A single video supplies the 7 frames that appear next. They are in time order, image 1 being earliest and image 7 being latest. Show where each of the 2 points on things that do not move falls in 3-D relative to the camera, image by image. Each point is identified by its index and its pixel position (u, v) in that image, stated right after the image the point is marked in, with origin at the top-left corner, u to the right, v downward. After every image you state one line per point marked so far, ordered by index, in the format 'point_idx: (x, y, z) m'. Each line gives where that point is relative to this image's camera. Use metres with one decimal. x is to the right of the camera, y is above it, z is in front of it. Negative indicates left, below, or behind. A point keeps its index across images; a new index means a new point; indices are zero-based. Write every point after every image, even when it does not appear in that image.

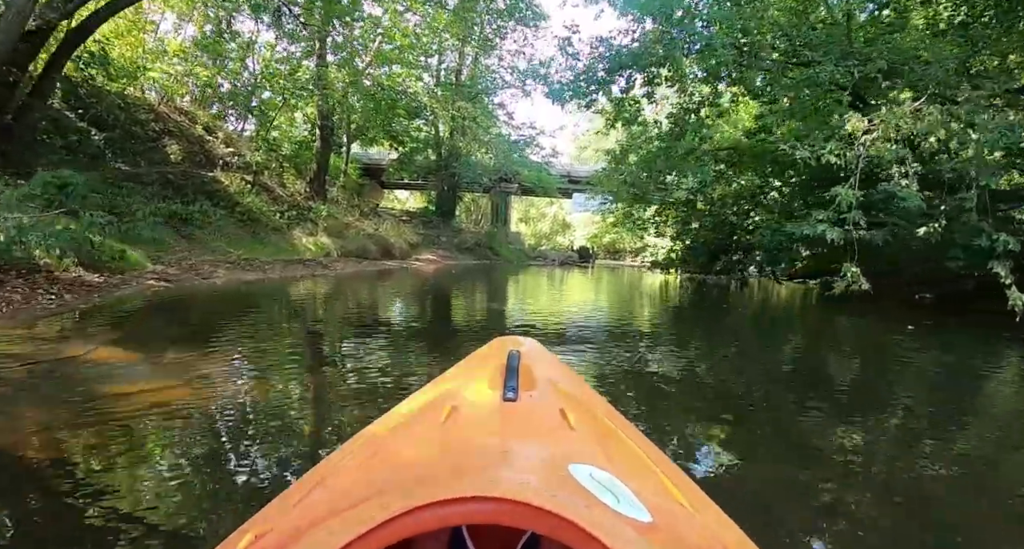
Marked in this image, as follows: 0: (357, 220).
0: (-4.9, +1.6, +17.7) m
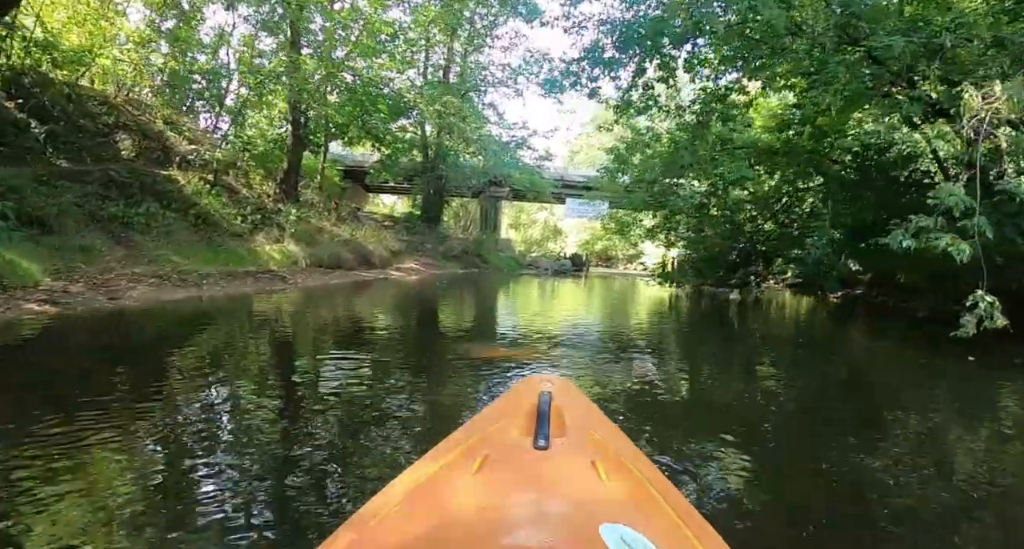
0: (-5.2, +1.4, +16.5) m
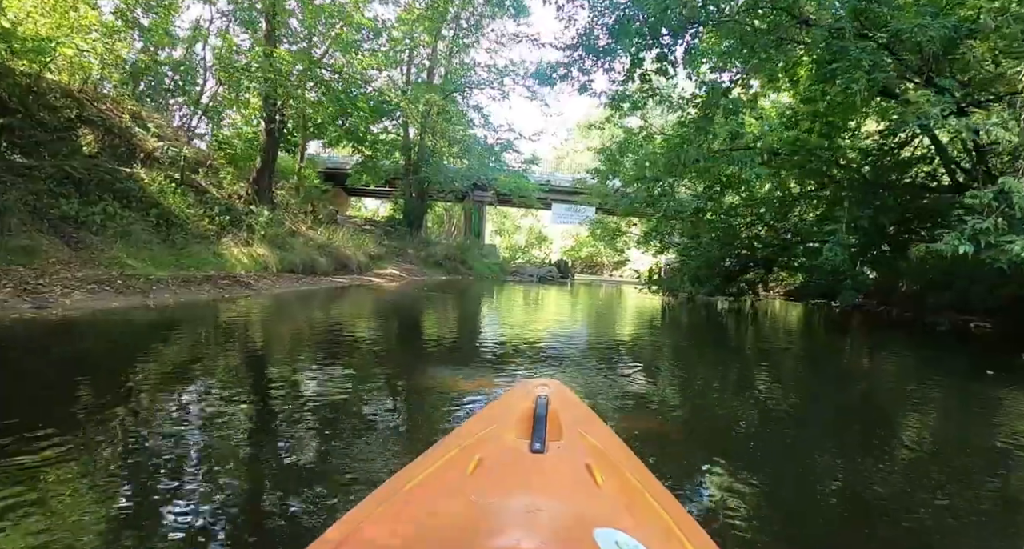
0: (-5.6, +1.2, +15.9) m
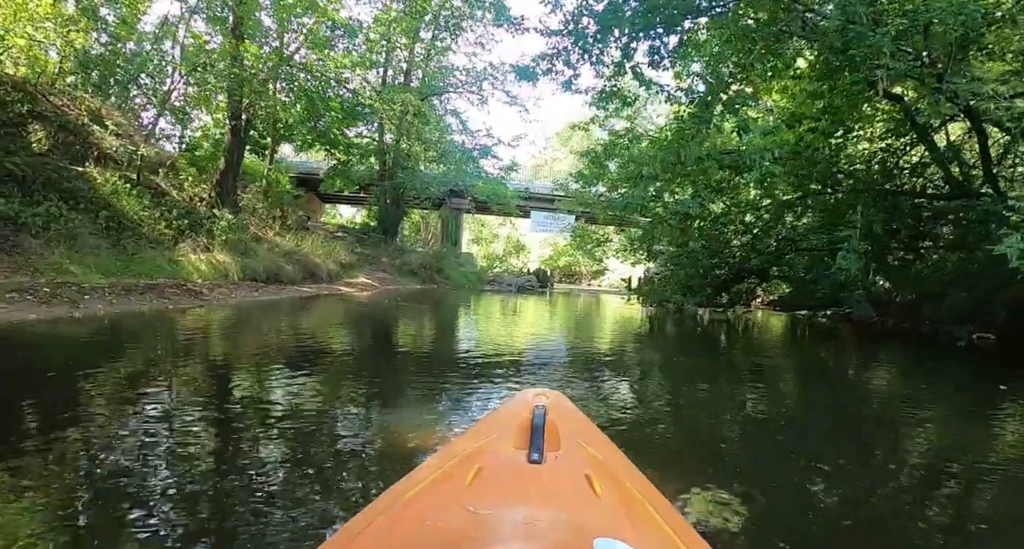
0: (-6.2, +1.0, +15.3) m
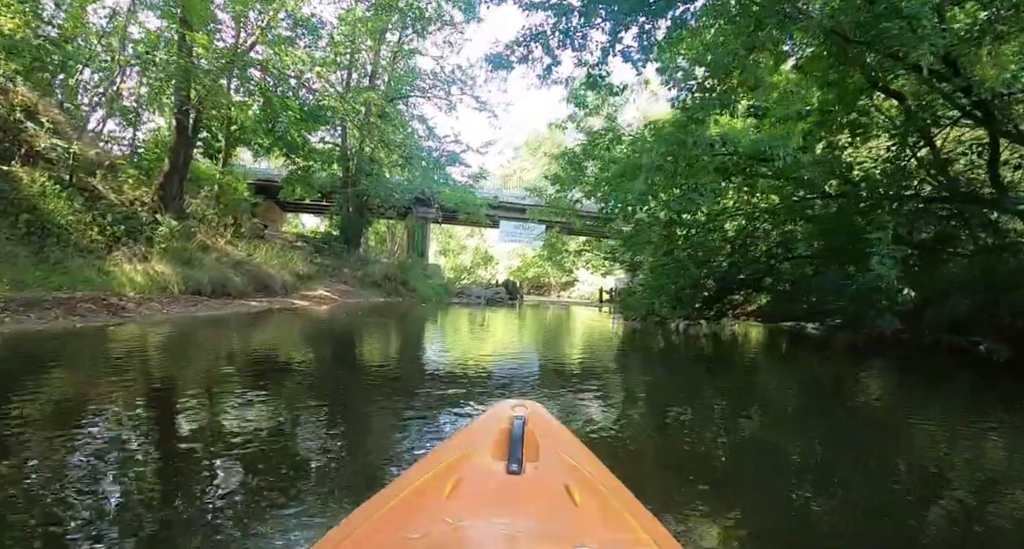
0: (-6.9, +0.7, +14.4) m
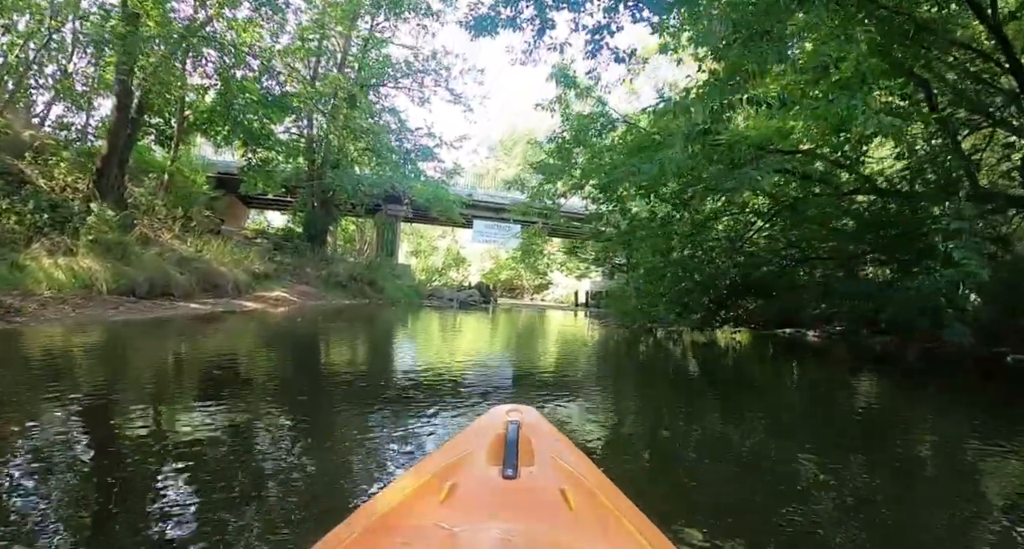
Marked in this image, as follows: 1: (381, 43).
0: (-7.5, +0.8, +13.3) m
1: (-4.1, +7.0, +18.3) m
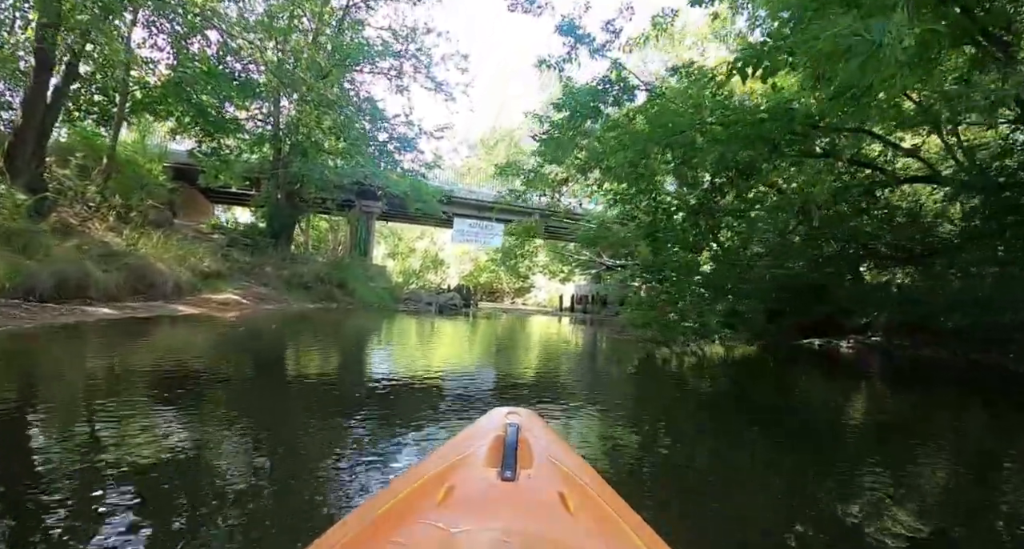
0: (-7.8, +0.8, +12.0) m
1: (-4.5, +7.0, +17.1) m
